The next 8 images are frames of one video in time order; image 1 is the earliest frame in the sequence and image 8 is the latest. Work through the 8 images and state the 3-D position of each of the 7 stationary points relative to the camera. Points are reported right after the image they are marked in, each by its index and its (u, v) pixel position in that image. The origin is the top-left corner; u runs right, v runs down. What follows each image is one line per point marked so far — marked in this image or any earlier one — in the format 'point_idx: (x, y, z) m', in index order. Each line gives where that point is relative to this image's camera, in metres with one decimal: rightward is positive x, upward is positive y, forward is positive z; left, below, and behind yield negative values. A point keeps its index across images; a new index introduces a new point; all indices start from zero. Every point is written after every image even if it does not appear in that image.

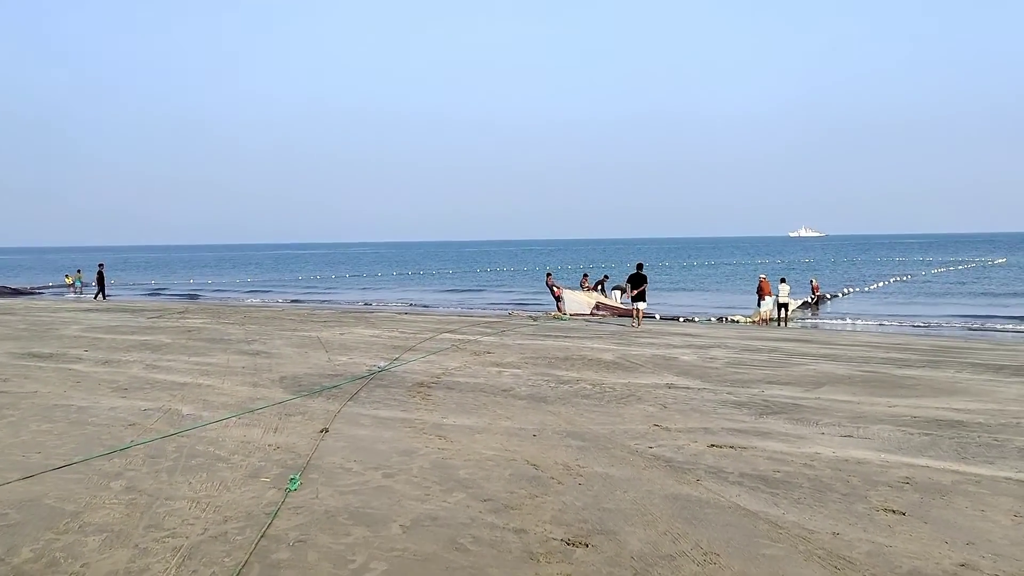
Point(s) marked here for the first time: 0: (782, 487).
0: (+1.7, -1.2, +5.5) m
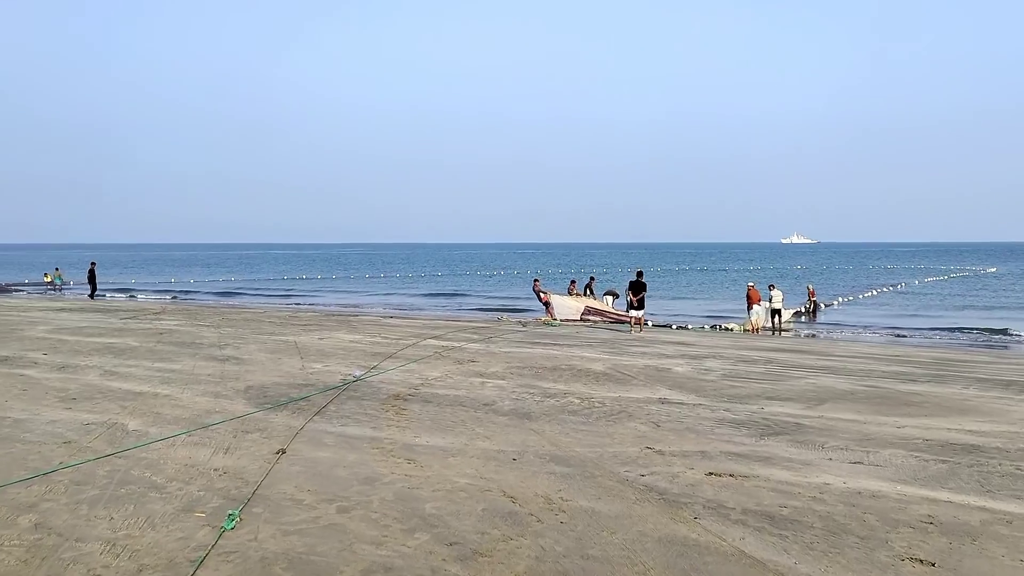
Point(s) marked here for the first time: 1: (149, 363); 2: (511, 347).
0: (+1.5, -1.3, +4.8) m
1: (-5.1, -1.1, +12.4) m
2: (0.0, -1.1, +15.8) m
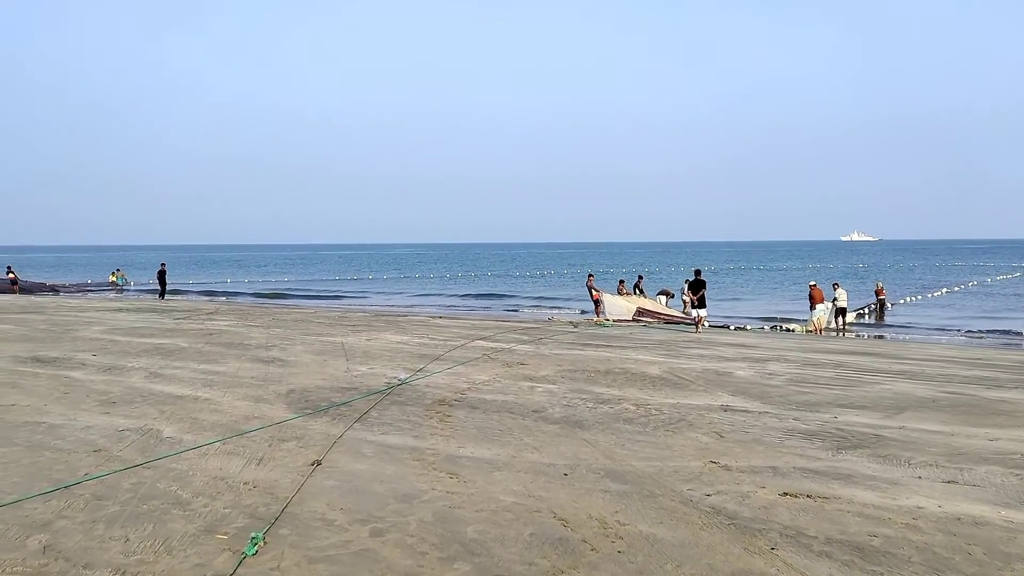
0: (+1.8, -1.3, +4.2) m
1: (-4.4, -1.1, +12.2) m
2: (+0.9, -1.1, +15.2) m
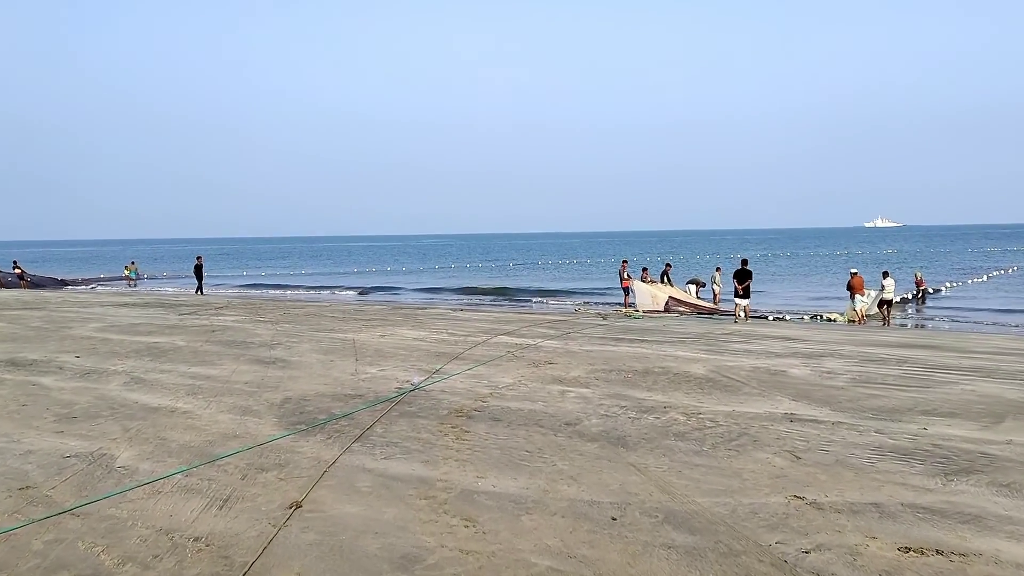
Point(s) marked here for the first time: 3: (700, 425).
0: (+1.9, -1.3, +2.8) m
1: (-4.1, -1.0, +11.0) m
2: (+1.3, -0.9, +13.9) m
3: (+1.6, -1.1, +7.4) m
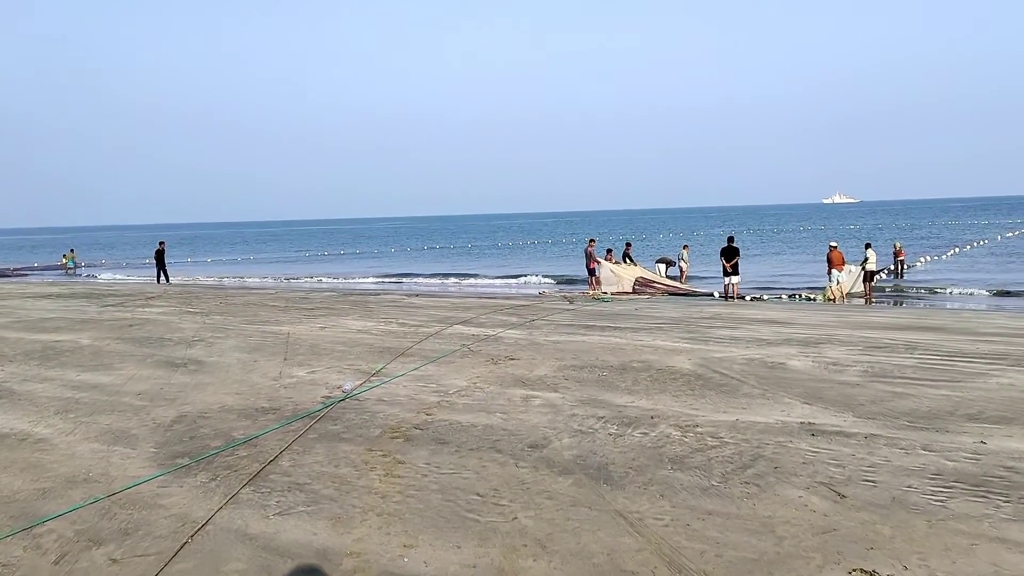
0: (+1.8, -1.2, +1.3) m
1: (-4.6, -0.9, +9.1) m
2: (+0.7, -0.7, +12.3) m
3: (+1.2, -1.0, +5.8) m
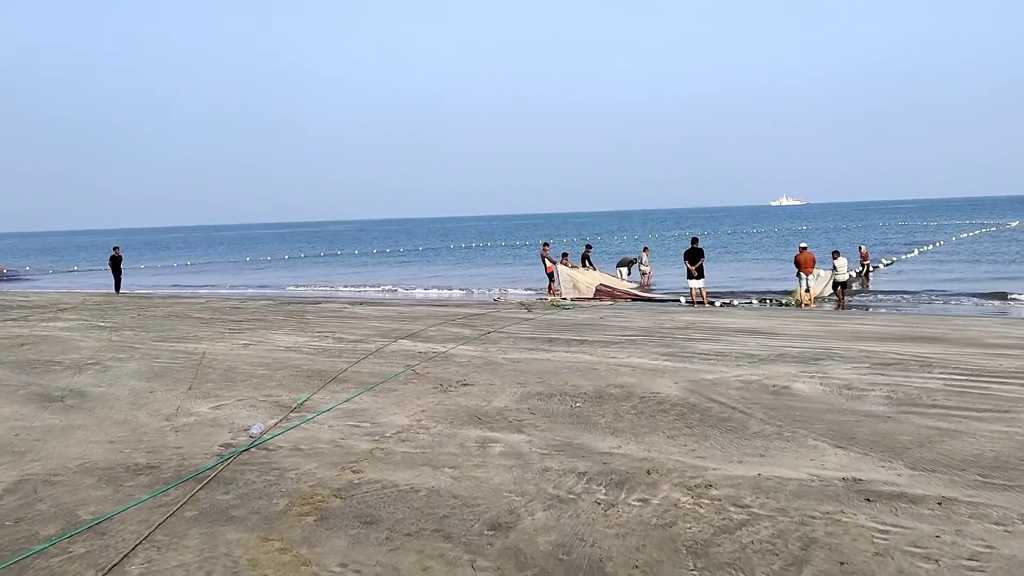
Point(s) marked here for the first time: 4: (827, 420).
0: (+1.8, -1.3, -0.2) m
1: (-5.0, -1.0, +7.3) m
2: (+0.1, -0.8, +10.7) m
3: (+1.0, -1.1, +4.2) m
4: (+2.3, -1.0, +6.6) m
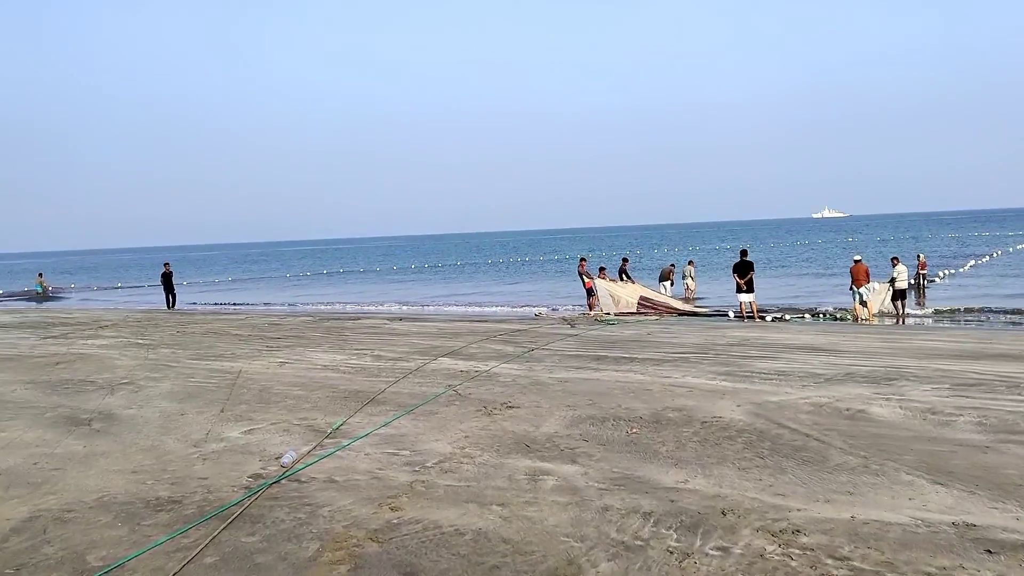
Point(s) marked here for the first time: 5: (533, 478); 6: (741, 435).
0: (+1.8, -1.3, -0.9) m
1: (-4.6, -1.2, +6.9) m
2: (+0.7, -1.0, +10.1) m
3: (+1.3, -1.2, +3.6) m
4: (+2.7, -1.1, +5.9) m
5: (+0.1, -1.2, +5.4) m
6: (+1.7, -1.1, +6.5) m
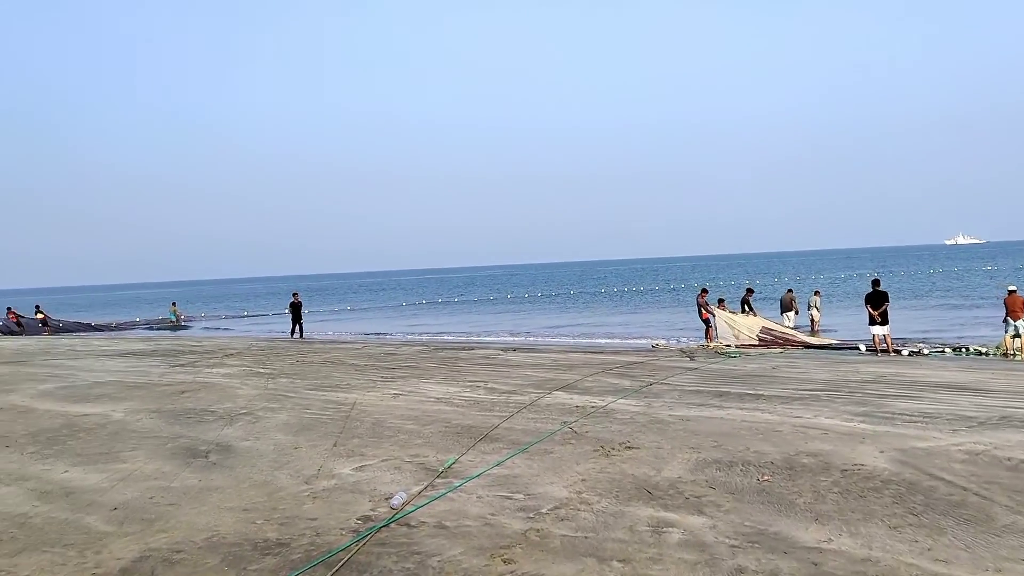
0: (+1.7, -1.3, -1.5) m
1: (-3.6, -1.5, +7.1) m
2: (+2.0, -1.3, +9.6) m
3: (+1.7, -1.3, +3.1) m
4: (+3.4, -1.3, +5.1) m
5: (+0.8, -1.4, +5.0) m
6: (+2.5, -1.3, +5.9) m
